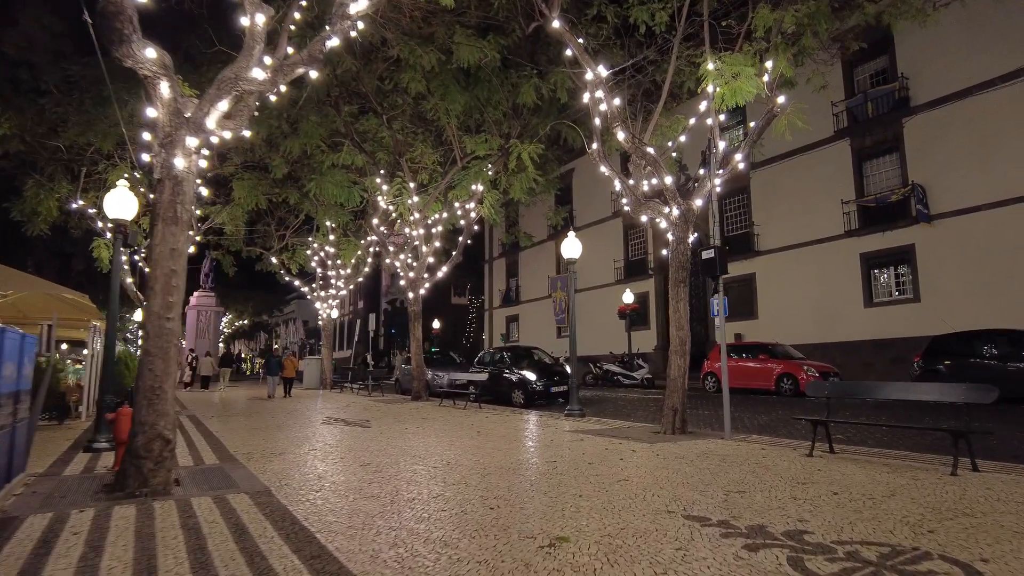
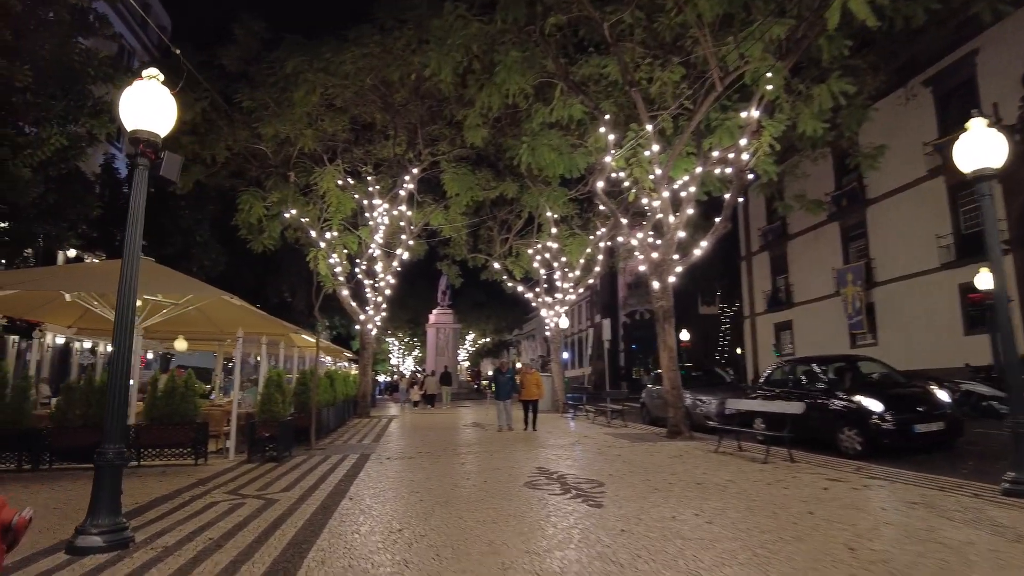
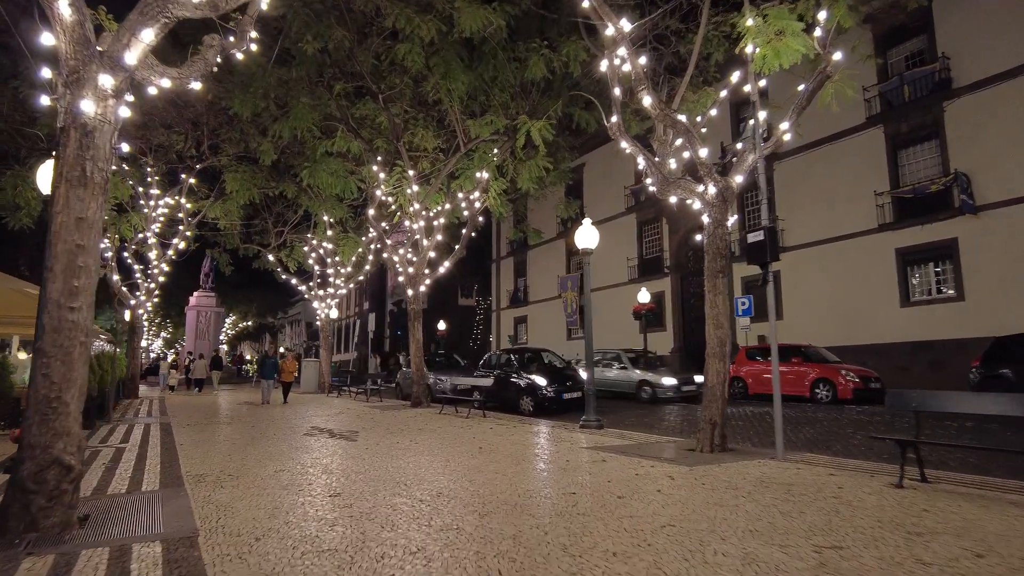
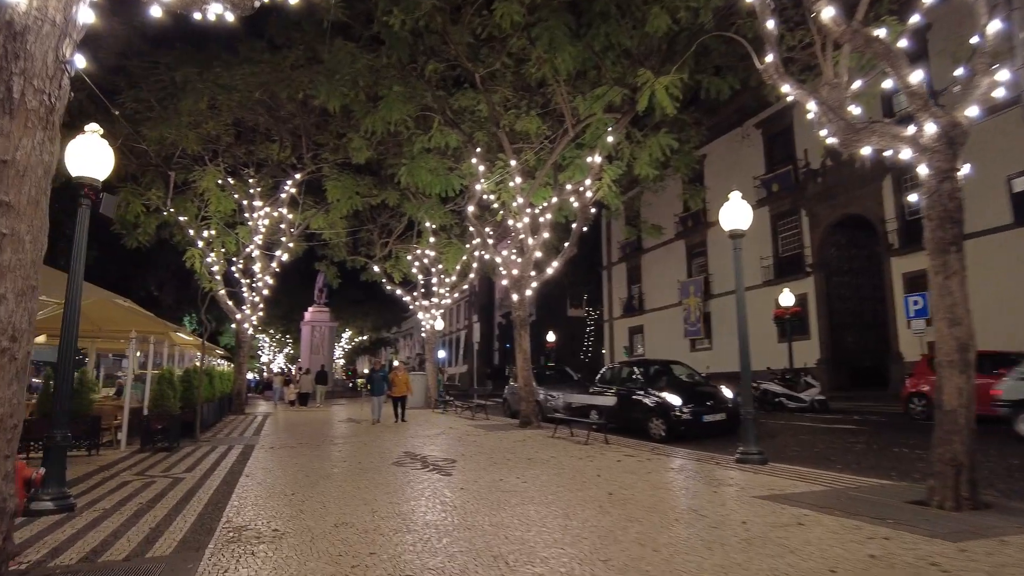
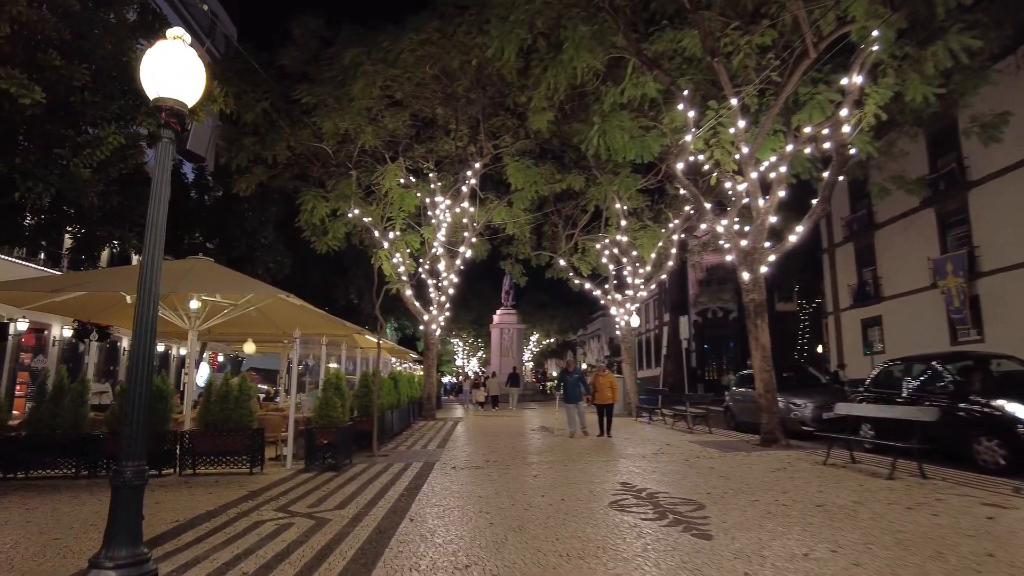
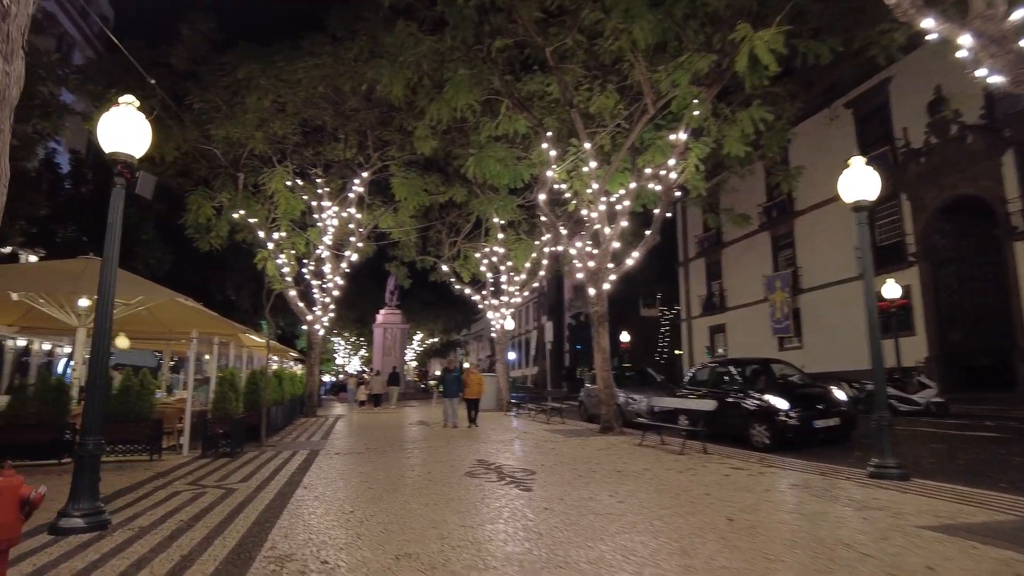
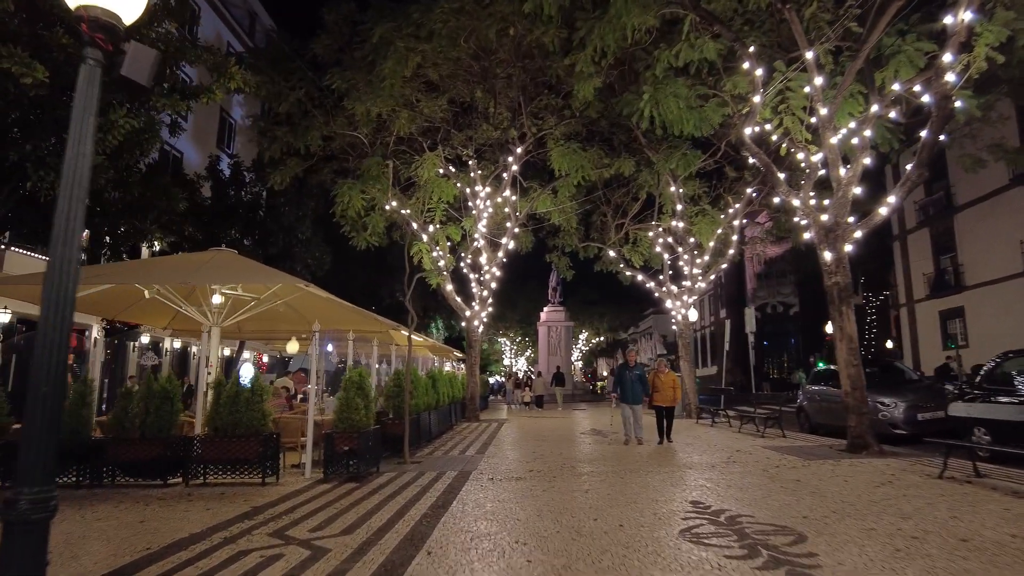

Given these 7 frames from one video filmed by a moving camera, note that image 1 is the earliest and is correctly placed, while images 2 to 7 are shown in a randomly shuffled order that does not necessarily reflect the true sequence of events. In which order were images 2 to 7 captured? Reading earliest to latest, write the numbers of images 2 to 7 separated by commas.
3, 4, 6, 2, 5, 7
